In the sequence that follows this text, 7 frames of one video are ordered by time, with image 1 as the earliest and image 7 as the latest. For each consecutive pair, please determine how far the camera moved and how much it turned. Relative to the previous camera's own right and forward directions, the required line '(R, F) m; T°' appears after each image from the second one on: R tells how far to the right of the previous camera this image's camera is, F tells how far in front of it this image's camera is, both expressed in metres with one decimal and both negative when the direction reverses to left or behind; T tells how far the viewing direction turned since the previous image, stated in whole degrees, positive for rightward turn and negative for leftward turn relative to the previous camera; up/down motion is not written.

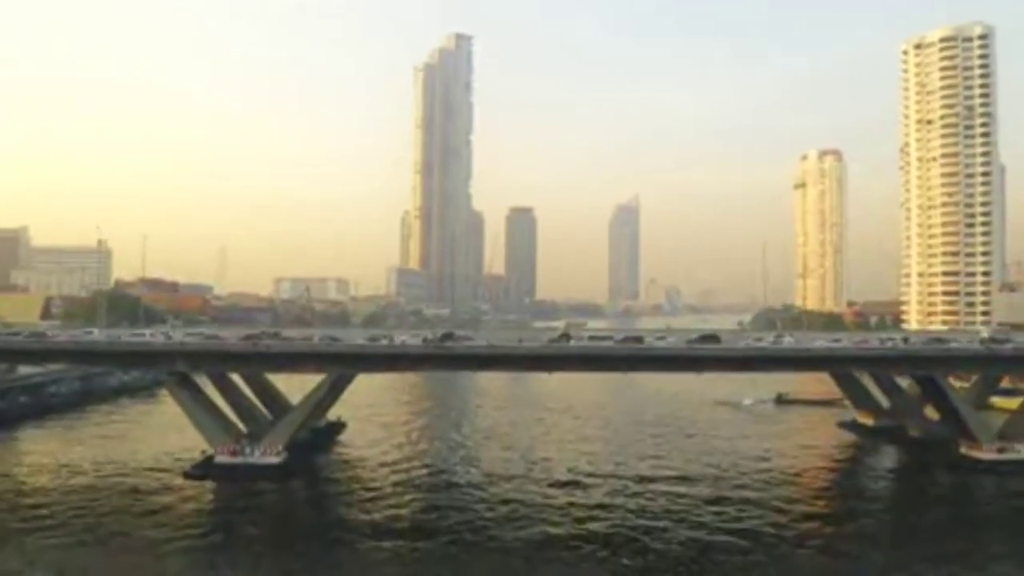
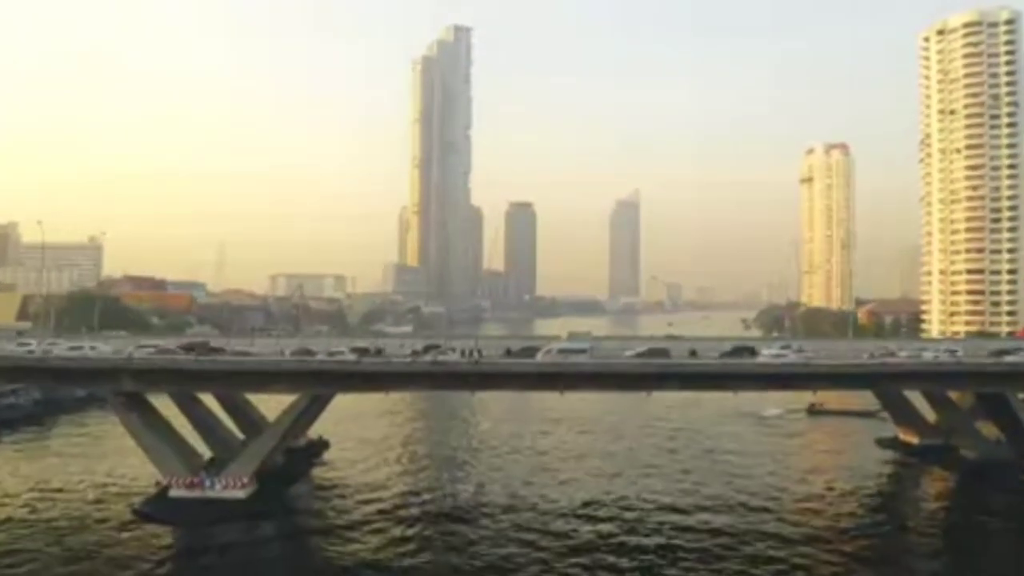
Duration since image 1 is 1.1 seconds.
(-0.1, +3.3) m; 0°
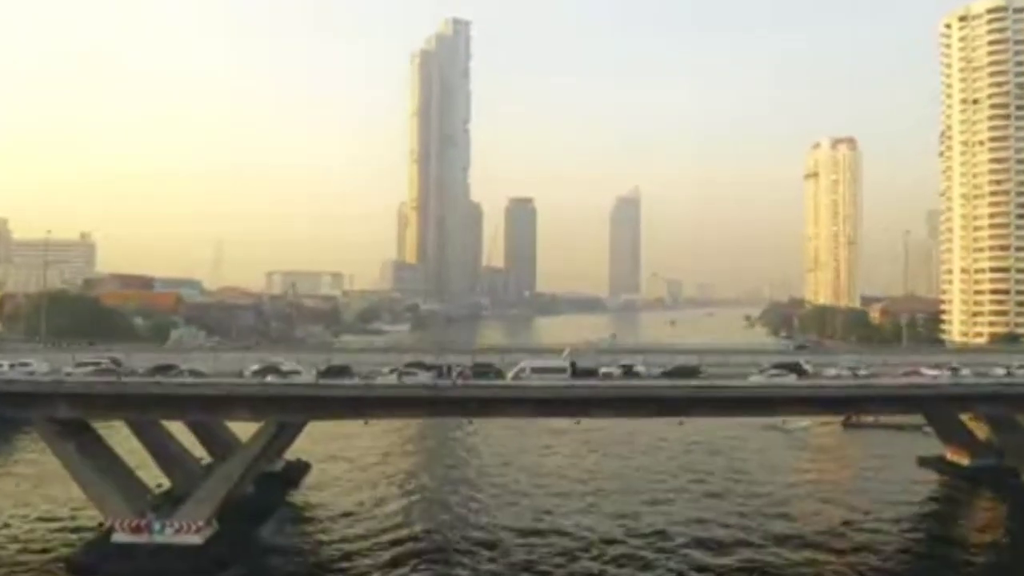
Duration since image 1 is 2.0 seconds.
(-0.1, +3.0) m; 0°
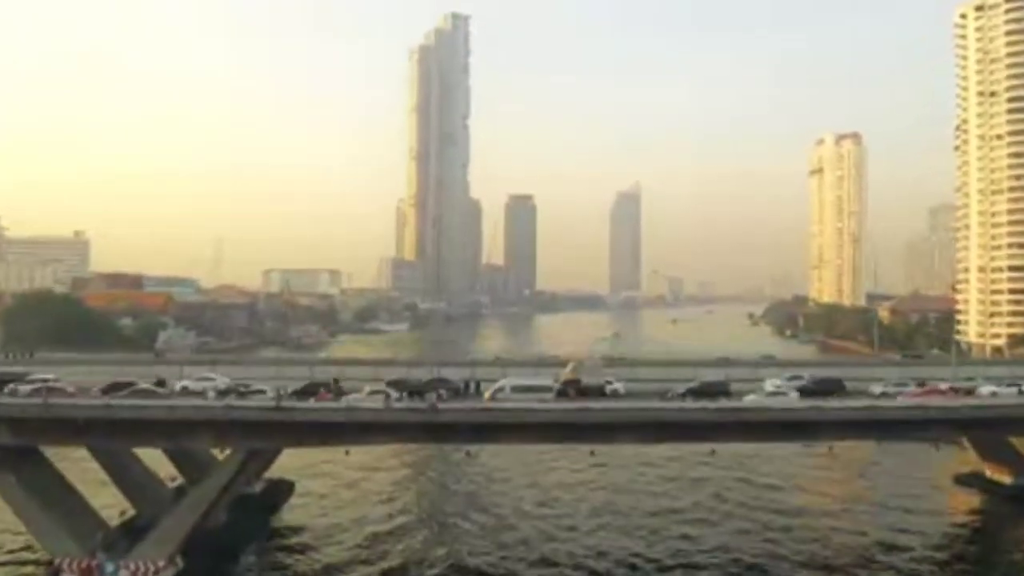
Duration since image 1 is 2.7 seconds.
(-0.1, +2.1) m; 0°
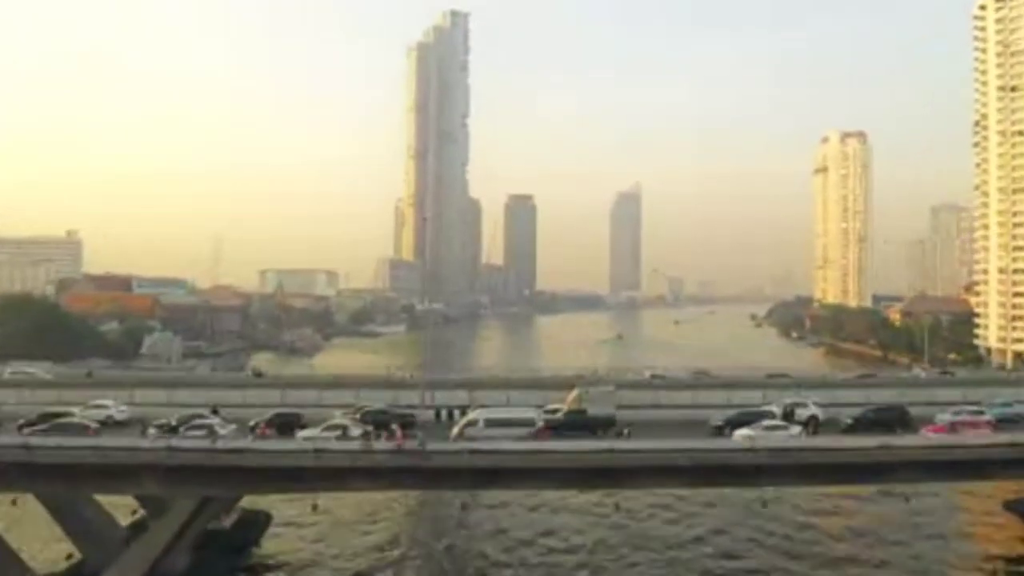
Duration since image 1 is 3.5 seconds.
(-0.1, +2.4) m; 0°
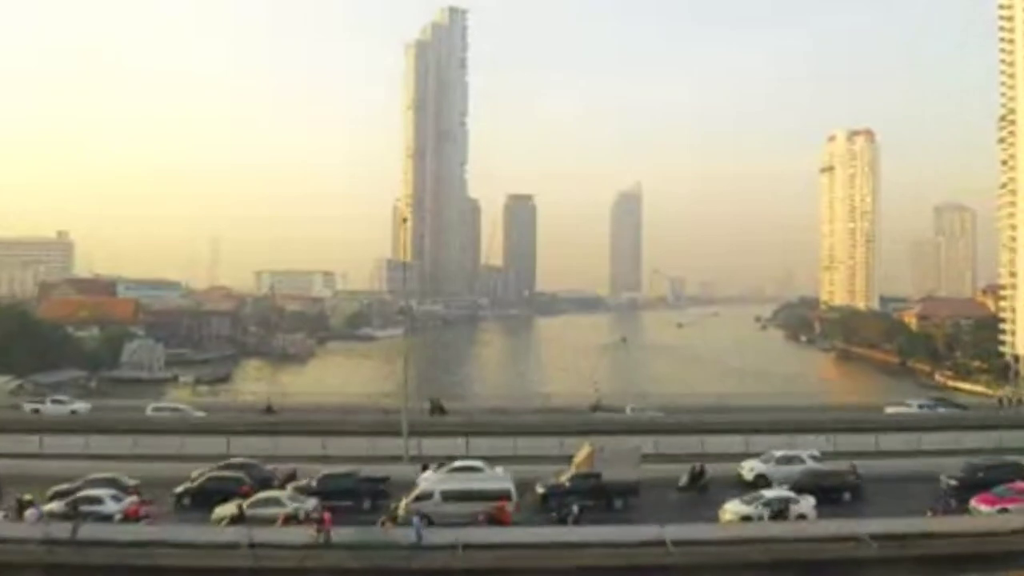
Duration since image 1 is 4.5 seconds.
(-0.1, +3.1) m; 0°
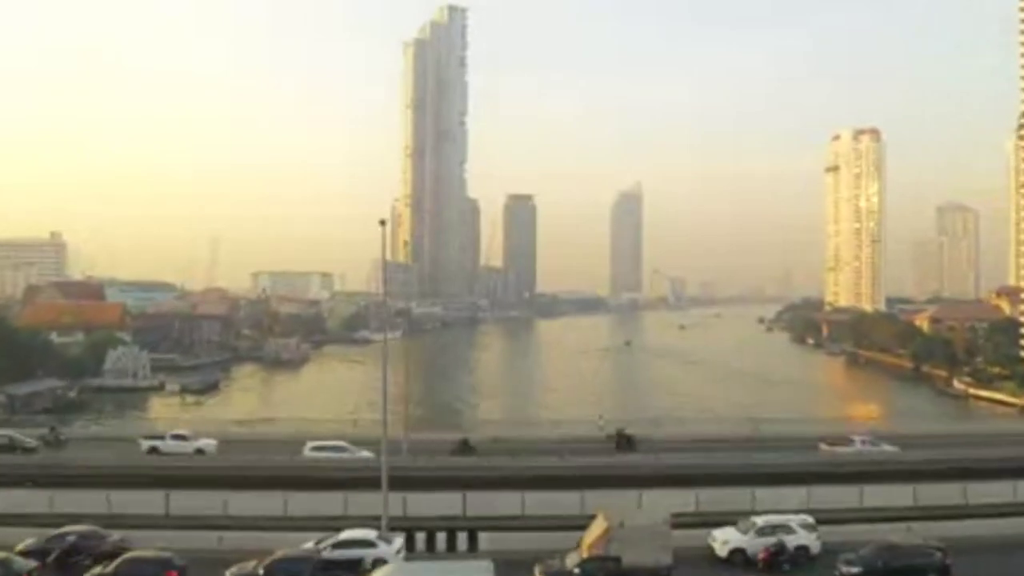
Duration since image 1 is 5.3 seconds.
(-0.1, +2.3) m; 0°
